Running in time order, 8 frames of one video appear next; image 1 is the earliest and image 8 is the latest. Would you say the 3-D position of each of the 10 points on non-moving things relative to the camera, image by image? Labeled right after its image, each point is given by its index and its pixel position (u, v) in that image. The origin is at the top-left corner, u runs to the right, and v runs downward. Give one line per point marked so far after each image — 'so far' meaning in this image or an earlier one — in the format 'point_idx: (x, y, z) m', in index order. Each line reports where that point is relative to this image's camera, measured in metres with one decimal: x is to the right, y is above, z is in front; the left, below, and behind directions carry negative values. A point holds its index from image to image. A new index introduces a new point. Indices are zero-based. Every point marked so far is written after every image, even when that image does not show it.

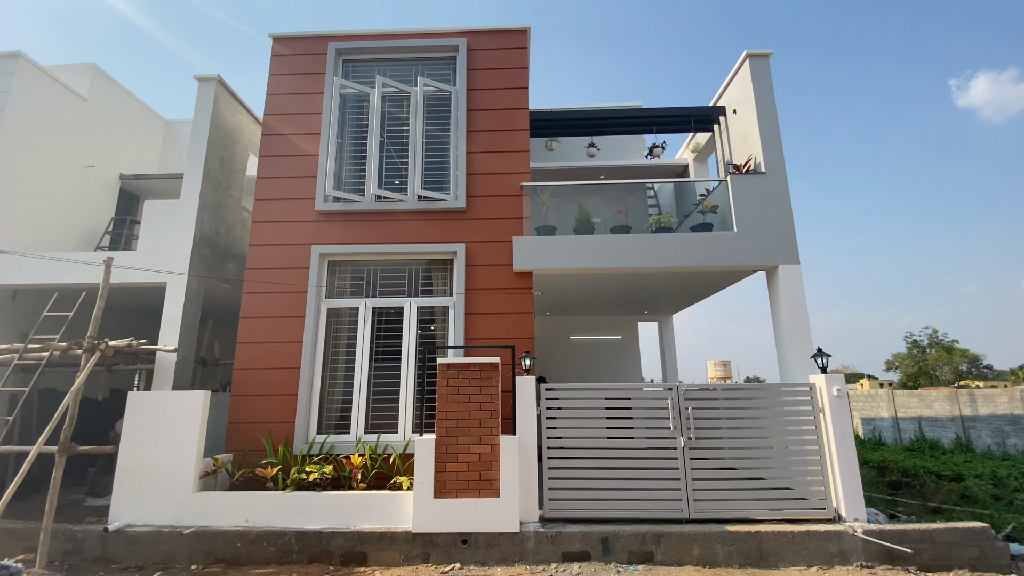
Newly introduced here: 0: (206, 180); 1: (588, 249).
0: (-3.8, +1.3, +5.8) m
1: (+0.9, +0.4, +5.3) m
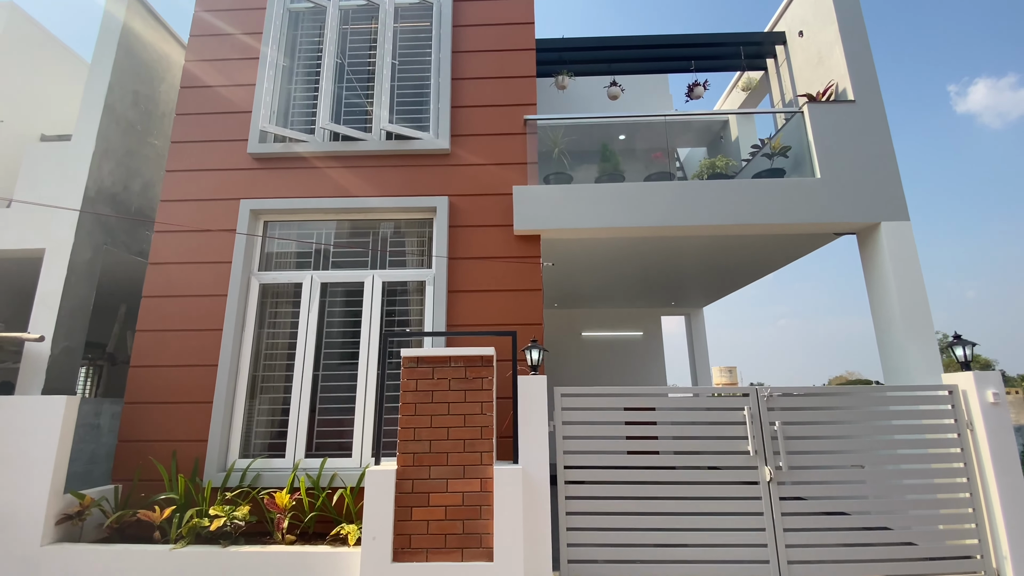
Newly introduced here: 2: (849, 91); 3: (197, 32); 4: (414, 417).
0: (-3.8, +1.6, +4.4) m
1: (+0.9, +0.7, +3.8) m
2: (+2.9, +1.7, +4.0) m
3: (-3.0, +2.4, +4.5) m
4: (-0.6, -0.8, +2.9) m
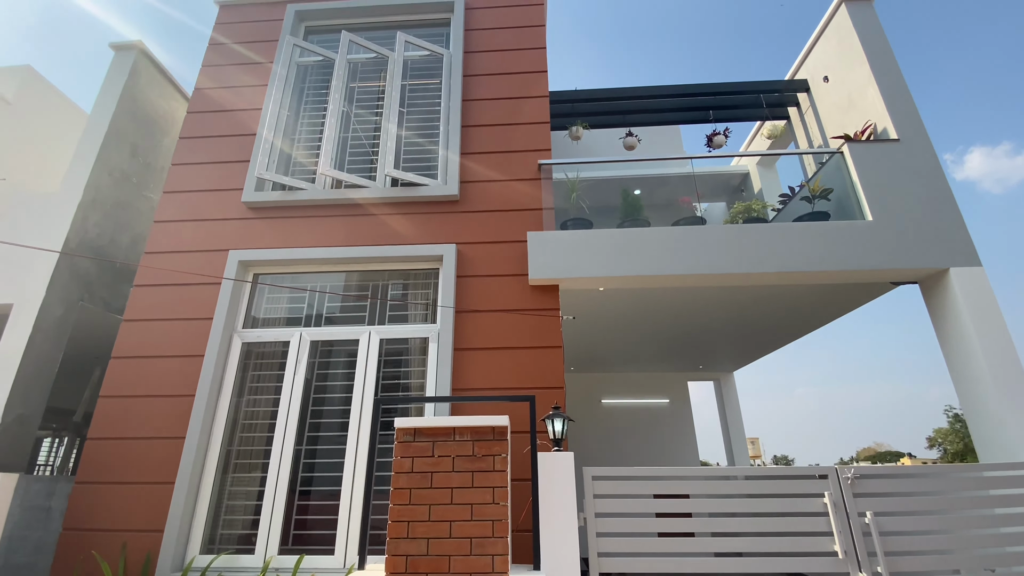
0: (-3.7, +1.1, +4.2) m
1: (+1.0, +0.3, +3.4) m
2: (+3.0, +1.3, +3.7) m
3: (-2.9, +1.9, +4.4) m
4: (-0.5, -1.1, +2.3) m
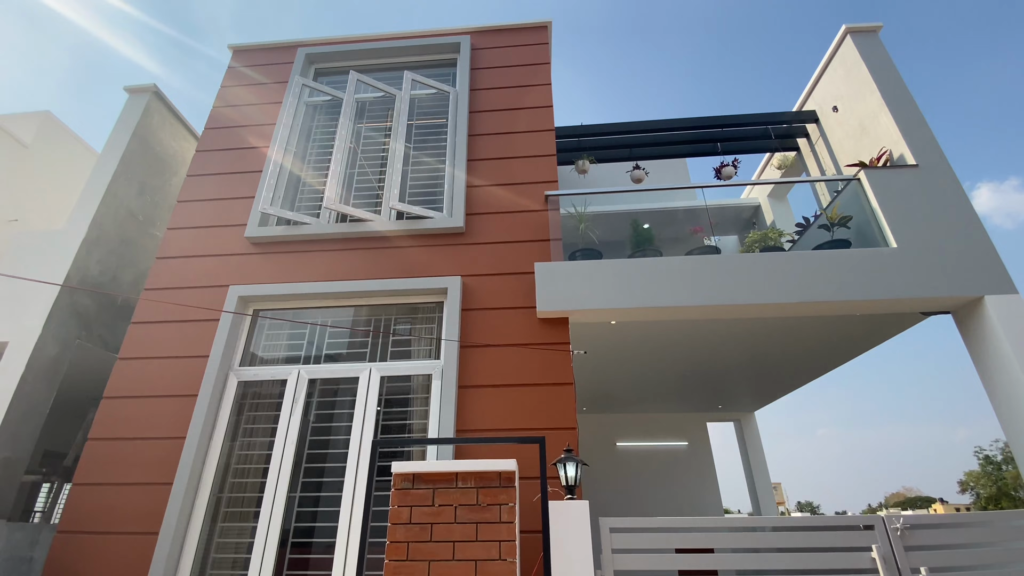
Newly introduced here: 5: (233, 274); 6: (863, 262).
0: (-3.6, +0.7, +4.2) m
1: (+1.0, +0.1, +3.3) m
2: (+3.0, +1.0, +3.6) m
3: (-2.8, +1.5, +4.5) m
4: (-0.5, -1.2, +2.1) m
5: (-2.2, +0.1, +3.7) m
6: (+2.4, +0.2, +3.3) m
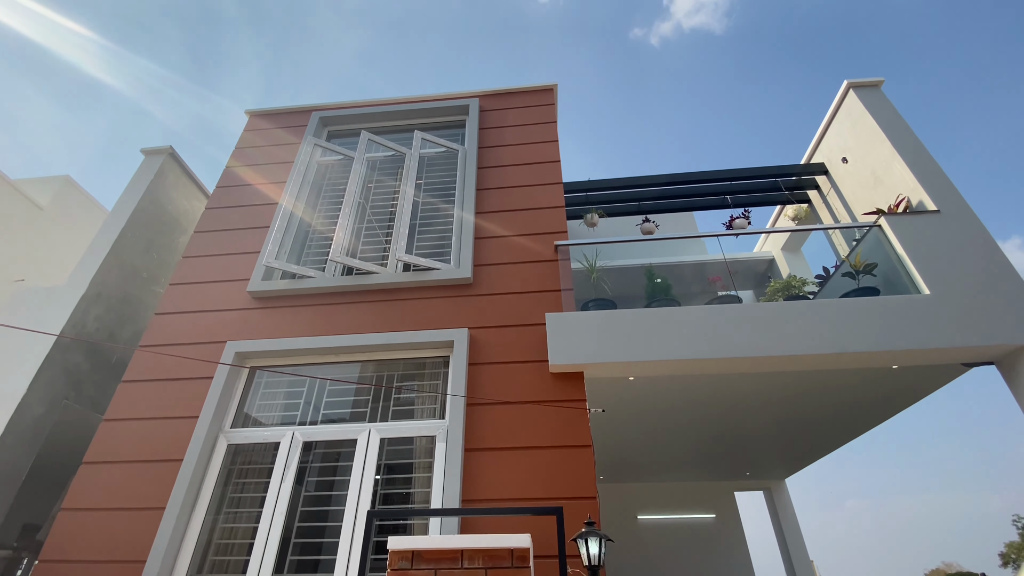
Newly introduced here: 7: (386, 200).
0: (-3.5, +0.2, +4.2) m
1: (+1.1, -0.3, +3.1) m
2: (+3.1, +0.6, +3.5) m
3: (-2.8, +1.0, +4.5) m
4: (-0.4, -1.4, +1.7) m
5: (-2.1, -0.3, +3.6) m
6: (+2.5, -0.1, +3.1) m
7: (-1.2, +0.8, +4.3) m
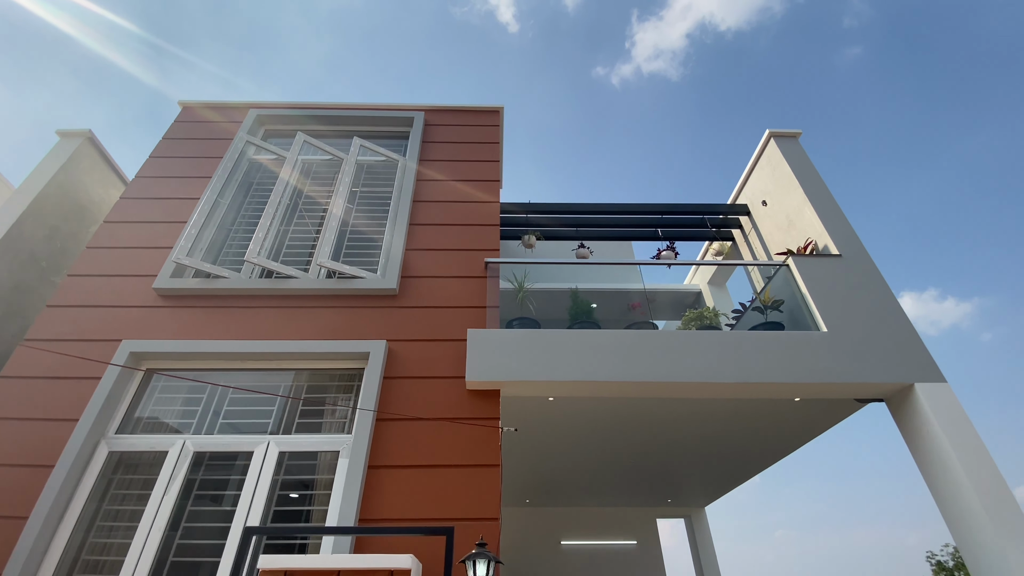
0: (-4.1, +0.3, +3.8) m
1: (+0.6, -0.4, +3.1) m
2: (+2.6, +0.3, +3.8) m
3: (-3.3, +1.0, +4.3) m
4: (-0.9, -1.4, +1.6) m
5: (-2.7, -0.3, +3.3) m
6: (+1.9, -0.4, +3.2) m
7: (-1.7, +0.7, +4.2) m
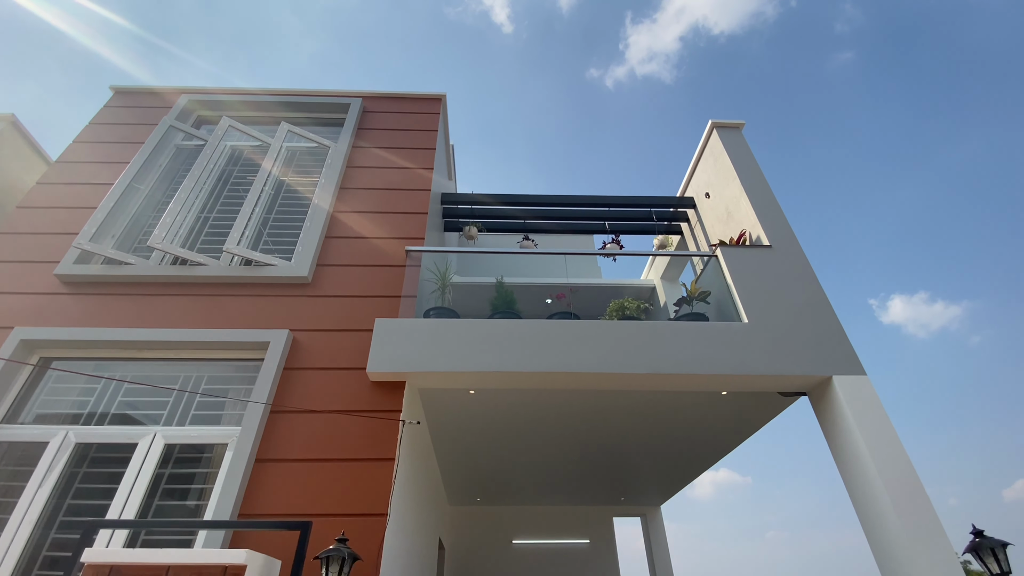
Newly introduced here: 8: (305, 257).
0: (-4.7, +0.4, +3.7) m
1: (0.0, -0.4, +3.0) m
2: (+2.0, +0.4, +3.7) m
3: (-3.9, +1.1, +4.1) m
4: (-1.4, -1.3, +1.5) m
5: (-3.3, -0.2, +3.2) m
6: (+1.4, -0.3, +3.2) m
7: (-2.3, +0.8, +4.1) m
8: (-1.5, +0.2, +3.5) m
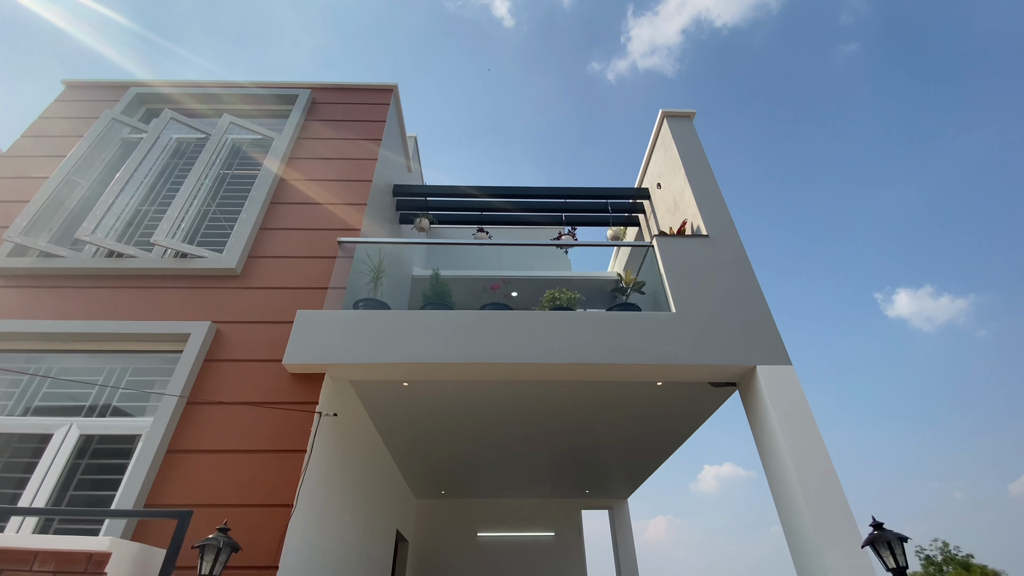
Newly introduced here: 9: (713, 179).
0: (-5.2, +0.5, +3.7) m
1: (-0.5, -0.3, +3.0) m
2: (+1.5, +0.5, +3.7) m
3: (-4.4, +1.2, +4.1) m
4: (-1.9, -1.3, +1.5) m
5: (-3.8, -0.1, +3.2) m
6: (+0.9, -0.2, +3.1) m
7: (-2.8, +0.9, +4.1) m
8: (-2.0, +0.3, +3.5) m
9: (+1.7, +0.9, +3.9) m
